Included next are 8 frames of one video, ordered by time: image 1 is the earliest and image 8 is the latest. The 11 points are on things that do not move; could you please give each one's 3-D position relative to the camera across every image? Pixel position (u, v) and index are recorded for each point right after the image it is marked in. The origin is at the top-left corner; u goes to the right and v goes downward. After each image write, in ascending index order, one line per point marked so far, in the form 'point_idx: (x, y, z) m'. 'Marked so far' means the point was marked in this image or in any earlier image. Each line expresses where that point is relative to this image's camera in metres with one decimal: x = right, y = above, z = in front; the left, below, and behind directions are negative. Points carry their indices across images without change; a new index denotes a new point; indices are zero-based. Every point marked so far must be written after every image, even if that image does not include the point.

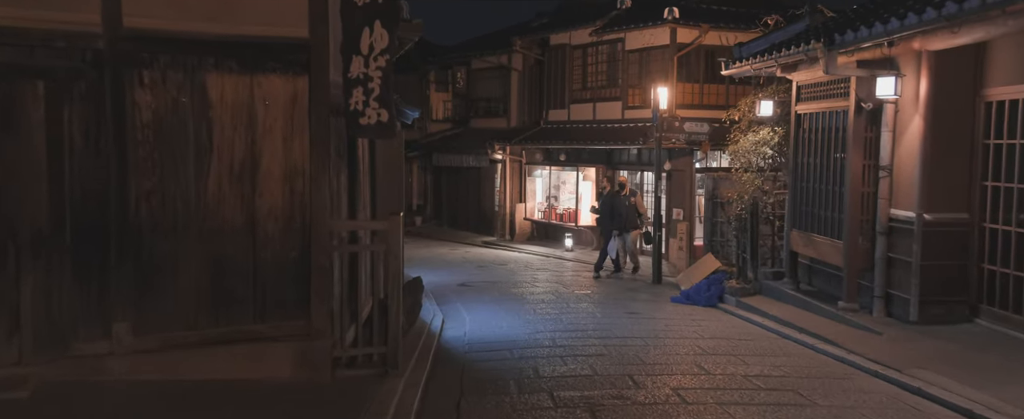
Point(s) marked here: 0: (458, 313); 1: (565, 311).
0: (-0.9, -1.7, +12.3) m
1: (+0.8, -1.7, +12.0) m
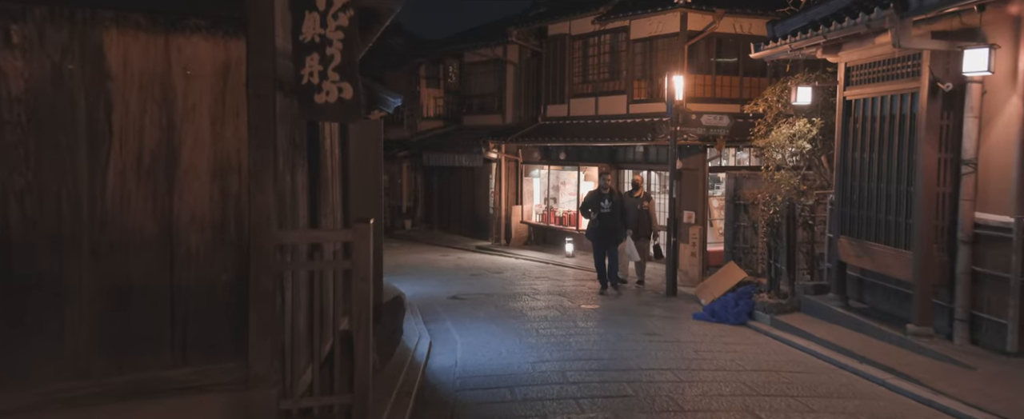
0: (-0.9, -1.8, +10.6) m
1: (+0.8, -1.7, +10.3) m
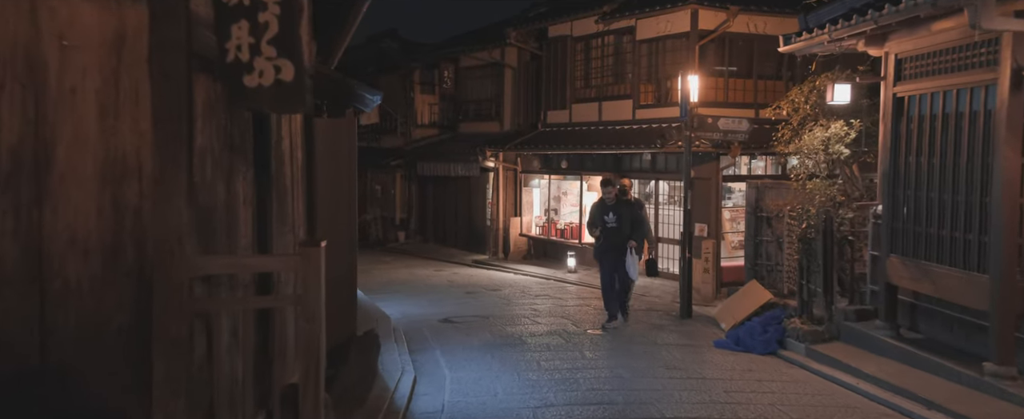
0: (-0.9, -1.9, +9.2) m
1: (+0.8, -1.9, +8.9) m
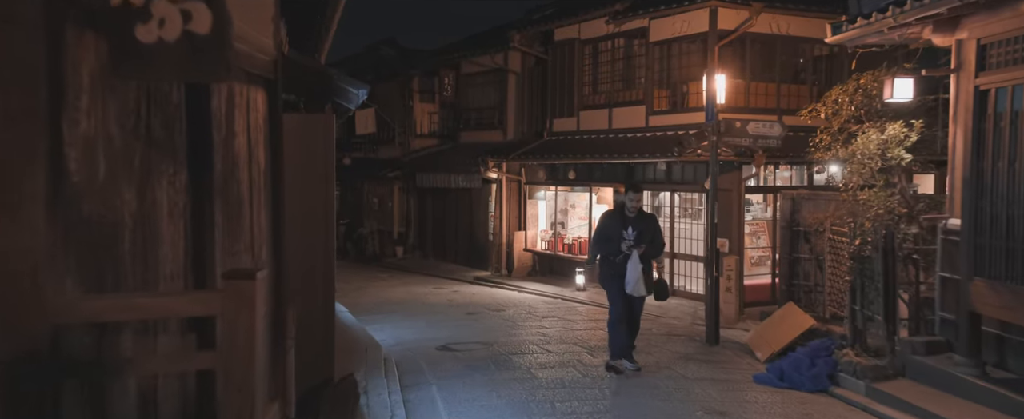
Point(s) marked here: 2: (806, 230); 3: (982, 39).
0: (-0.8, -2.1, +7.8) m
1: (+0.9, -2.0, +7.5) m
2: (+4.4, -0.3, +11.3) m
3: (+4.5, +1.6, +7.2) m
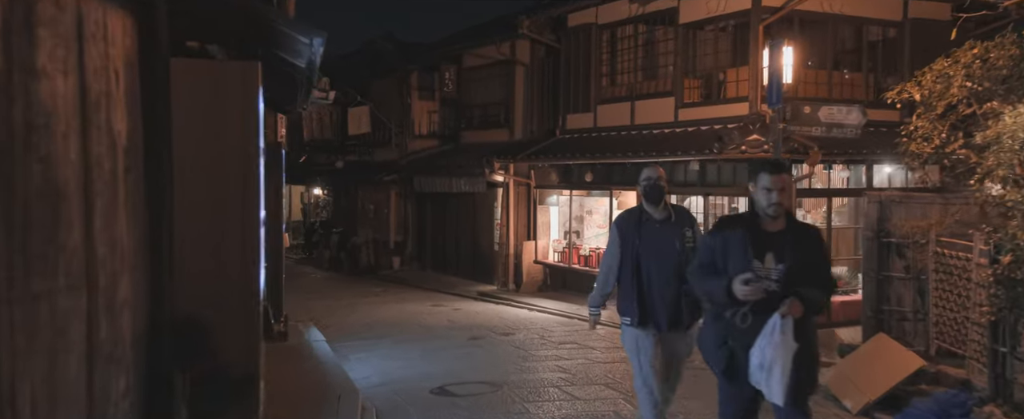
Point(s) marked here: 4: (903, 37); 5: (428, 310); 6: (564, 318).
0: (-0.7, -2.1, +5.4) m
1: (+1.1, -2.1, +5.1) m
2: (+4.6, -0.4, +8.9) m
3: (+4.7, +1.6, +4.9) m
4: (+8.0, +3.6, +15.3) m
5: (-1.9, -2.3, +17.3) m
6: (+1.1, -2.3, +15.7) m
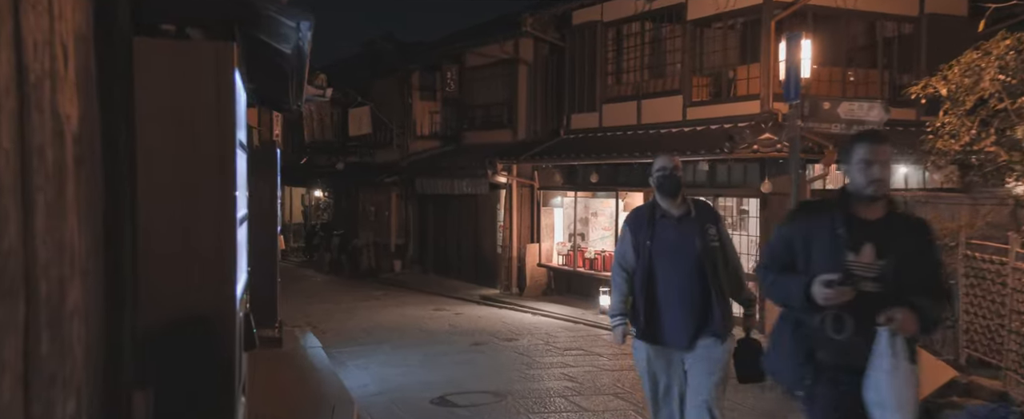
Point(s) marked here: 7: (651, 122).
0: (-0.6, -2.1, +4.9) m
1: (+1.1, -2.0, +4.7) m
2: (+4.6, -0.4, +8.4) m
3: (+4.7, +1.6, +4.4) m
4: (+8.1, +3.5, +14.9) m
5: (-1.9, -2.4, +16.9) m
6: (+1.2, -2.3, +15.2) m
7: (+3.1, +1.9, +16.6) m
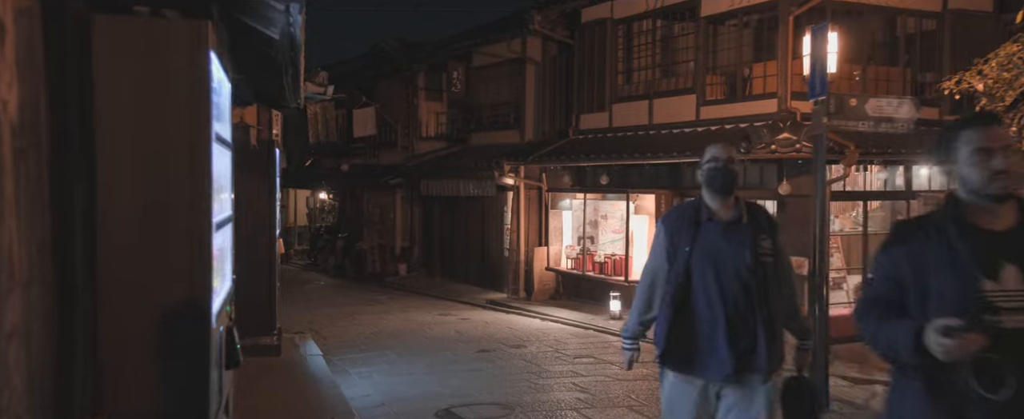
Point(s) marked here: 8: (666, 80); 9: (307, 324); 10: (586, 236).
0: (-0.6, -2.1, +4.5) m
1: (+1.2, -2.1, +4.2) m
2: (+4.7, -0.4, +7.9) m
3: (+4.8, +1.6, +3.9) m
4: (+8.3, +3.5, +14.4) m
5: (-1.7, -2.4, +16.4) m
6: (+1.3, -2.4, +14.7) m
7: (+3.3, +1.9, +16.1) m
8: (+3.3, +2.8, +16.0) m
9: (-4.4, -2.5, +16.0) m
10: (+1.7, -0.6, +17.7) m
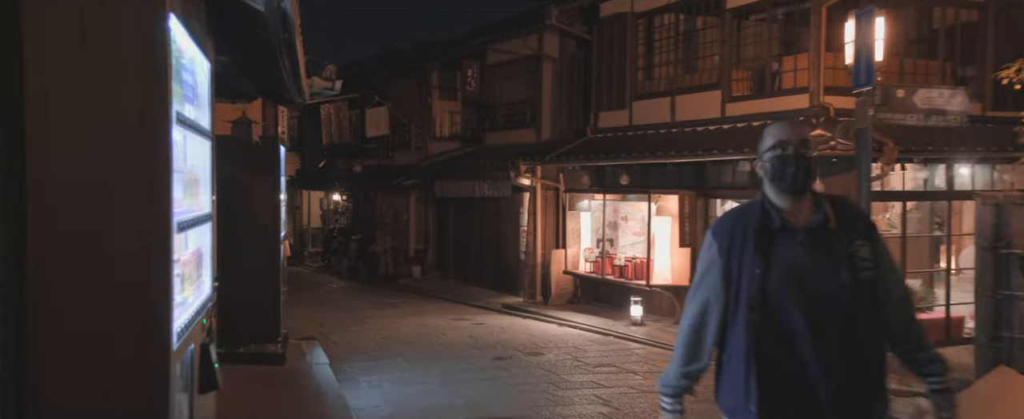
0: (-0.5, -2.1, +3.9) m
1: (+1.3, -2.1, +3.6) m
2: (+4.9, -0.4, +7.2) m
3: (+4.9, +1.6, +3.2) m
4: (+8.6, +3.5, +13.6) m
5: (-1.3, -2.4, +15.8) m
6: (+1.6, -2.4, +14.1) m
7: (+3.6, +1.9, +15.5) m
8: (+3.7, +2.8, +15.4) m
9: (-4.0, -2.5, +15.5) m
10: (+2.1, -0.7, +17.1) m
